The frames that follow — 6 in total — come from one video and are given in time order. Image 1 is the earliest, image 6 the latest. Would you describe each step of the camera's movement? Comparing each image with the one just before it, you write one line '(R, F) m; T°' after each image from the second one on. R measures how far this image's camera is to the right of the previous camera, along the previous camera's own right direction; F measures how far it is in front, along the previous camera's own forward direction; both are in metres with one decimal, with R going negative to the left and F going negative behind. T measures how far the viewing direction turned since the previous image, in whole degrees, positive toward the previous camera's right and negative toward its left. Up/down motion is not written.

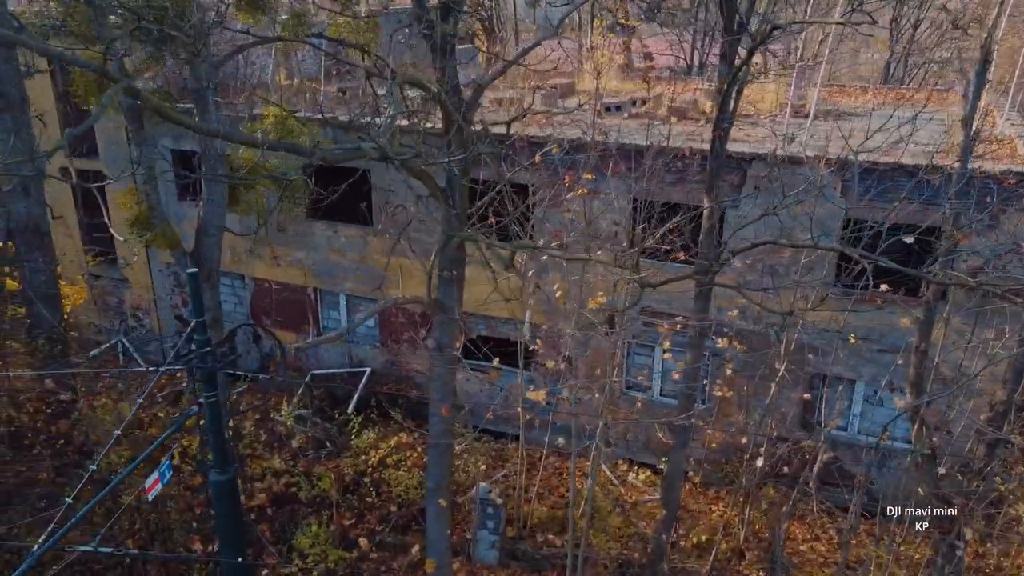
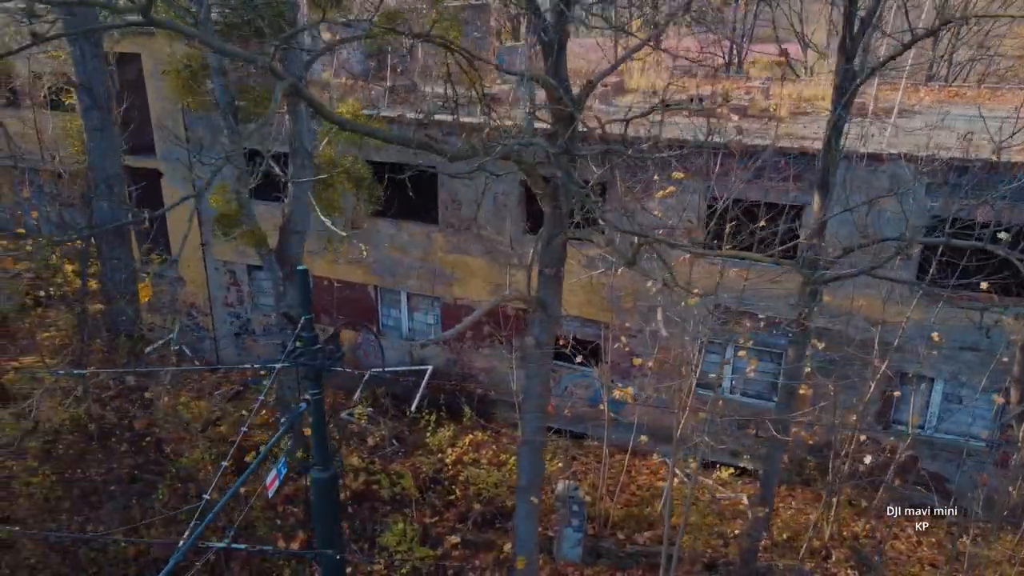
(-0.8, 0.0) m; 0°
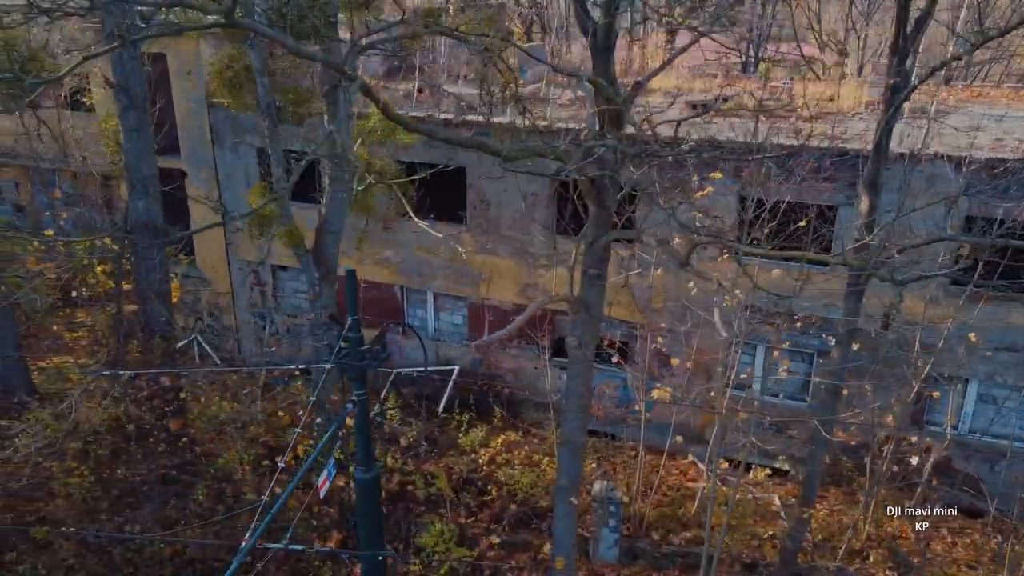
(-0.3, 0.0) m; 0°
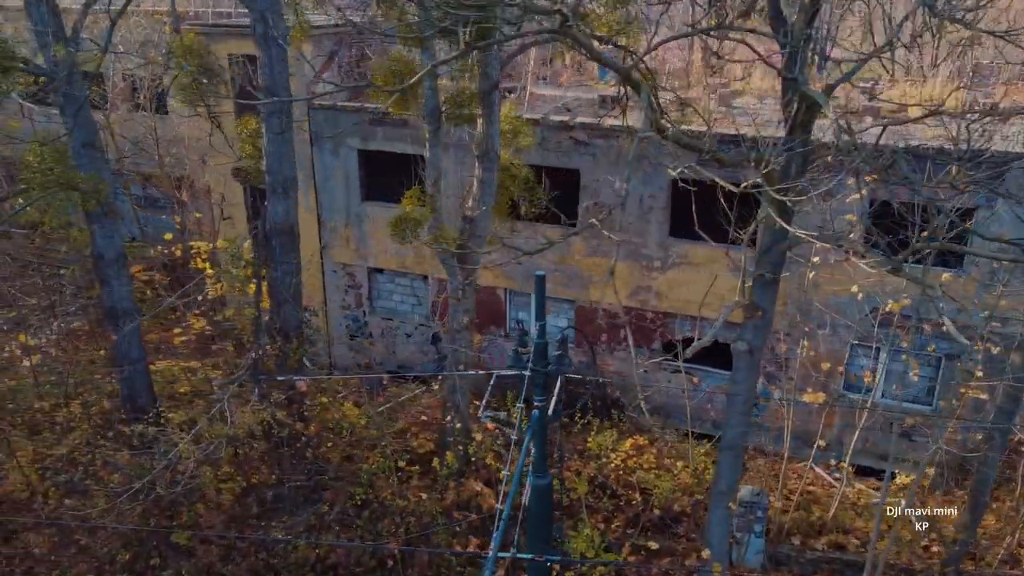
(-1.3, 0.0) m; 0°
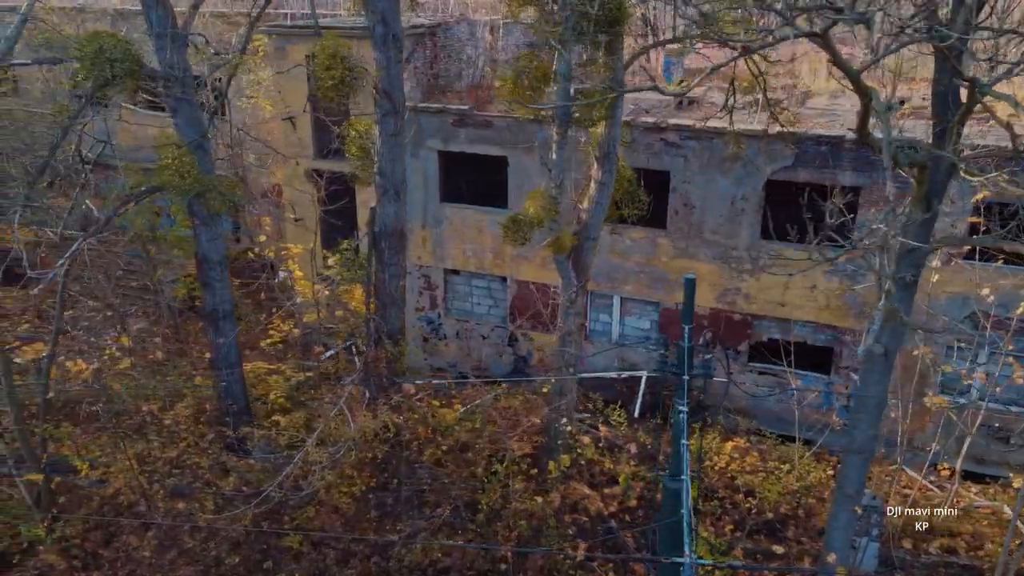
(-1.0, 0.0) m; 0°
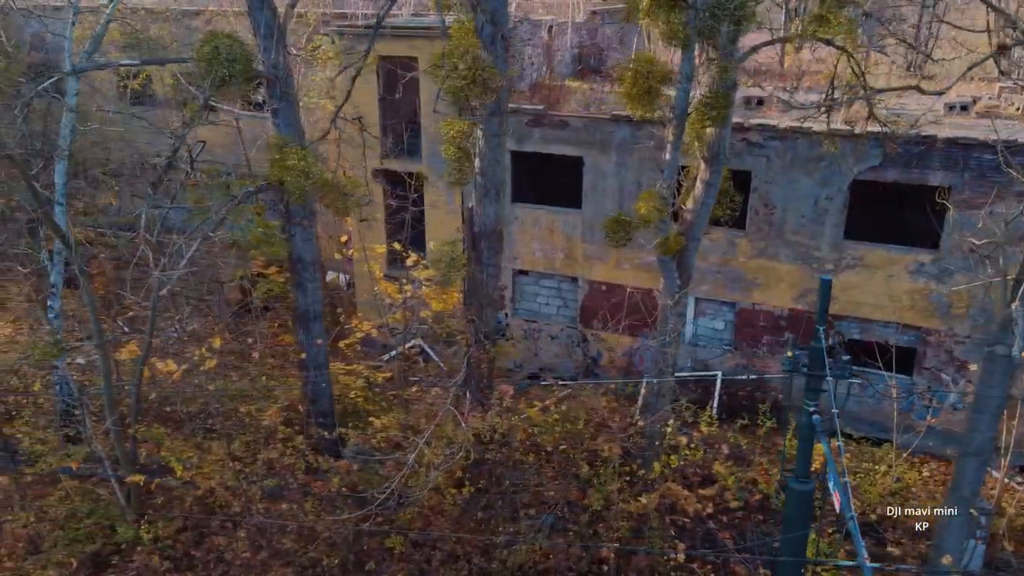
(-0.9, 0.0) m; 0°
